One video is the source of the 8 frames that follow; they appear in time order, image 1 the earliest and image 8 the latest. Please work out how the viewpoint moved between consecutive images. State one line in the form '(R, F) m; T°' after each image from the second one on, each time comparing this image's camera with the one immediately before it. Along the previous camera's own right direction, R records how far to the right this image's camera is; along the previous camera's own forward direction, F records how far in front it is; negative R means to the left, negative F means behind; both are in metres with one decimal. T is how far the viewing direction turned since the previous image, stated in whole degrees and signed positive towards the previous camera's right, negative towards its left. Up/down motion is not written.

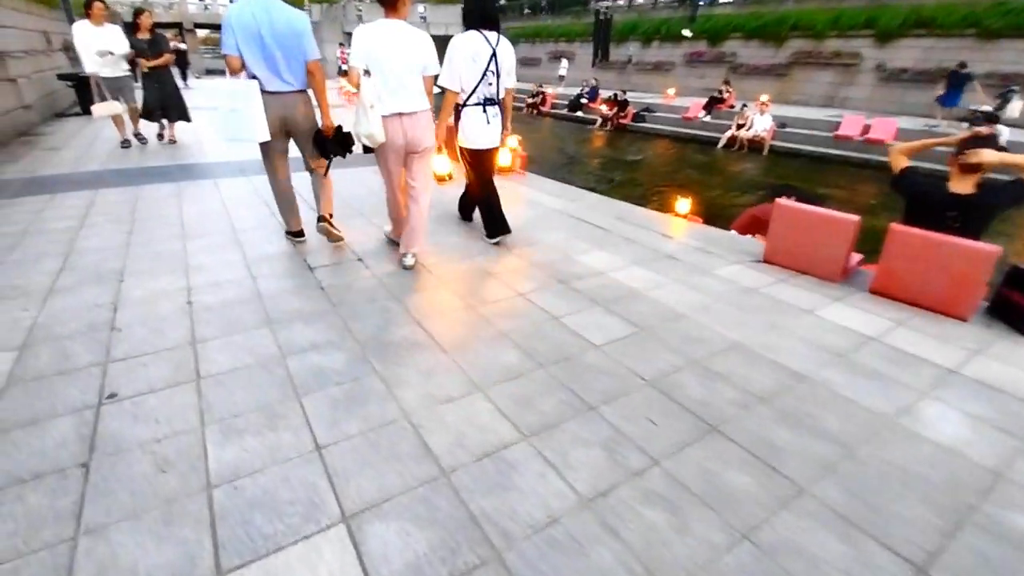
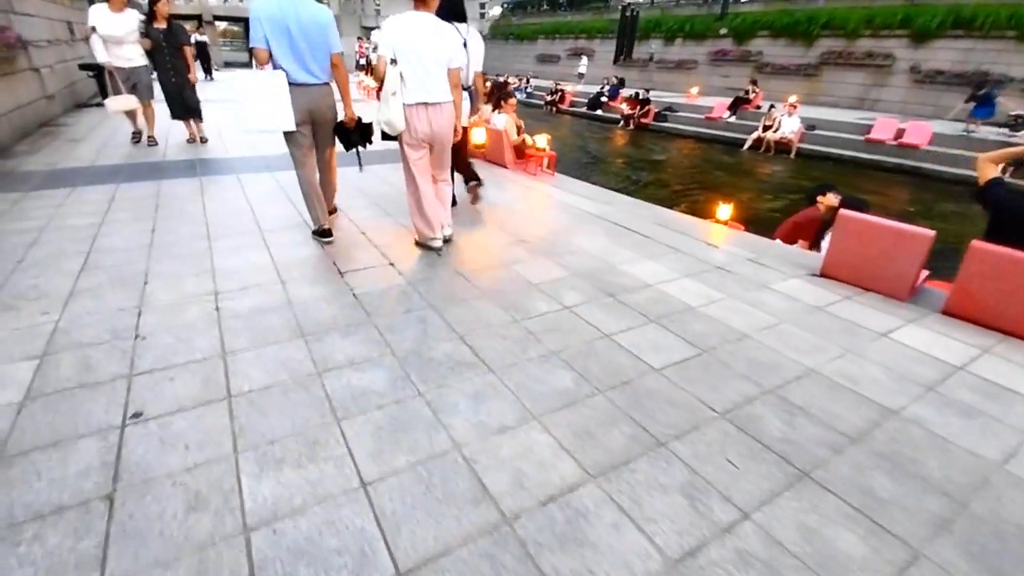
(-0.2, +0.2) m; -1°
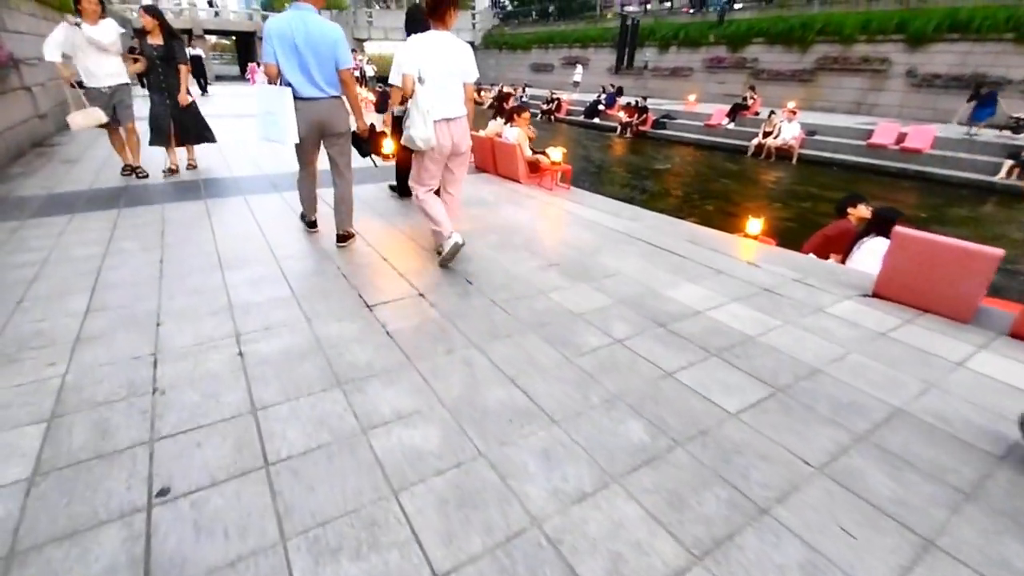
(-0.3, +0.2) m; +1°
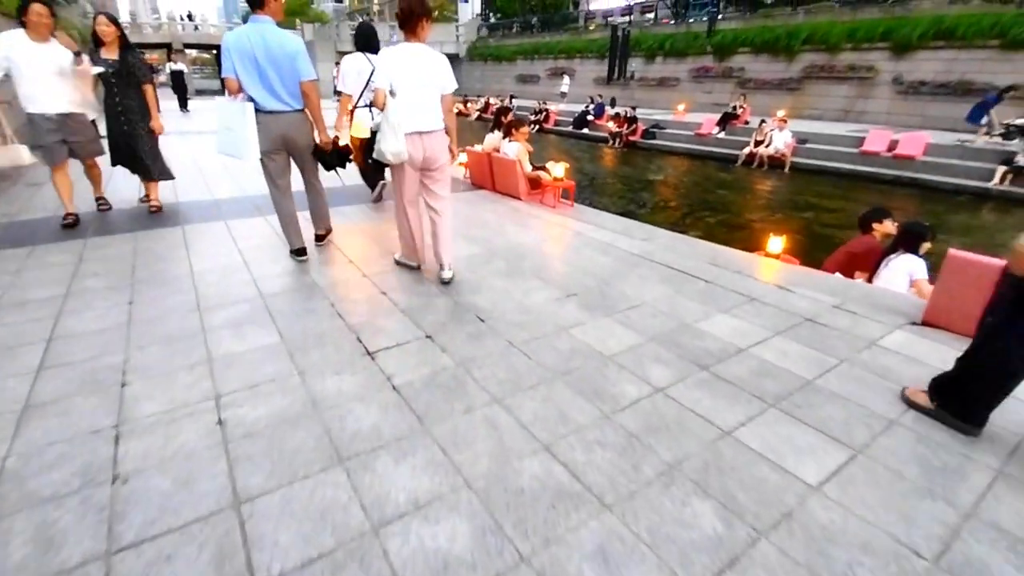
(-0.2, +0.4) m; +1°
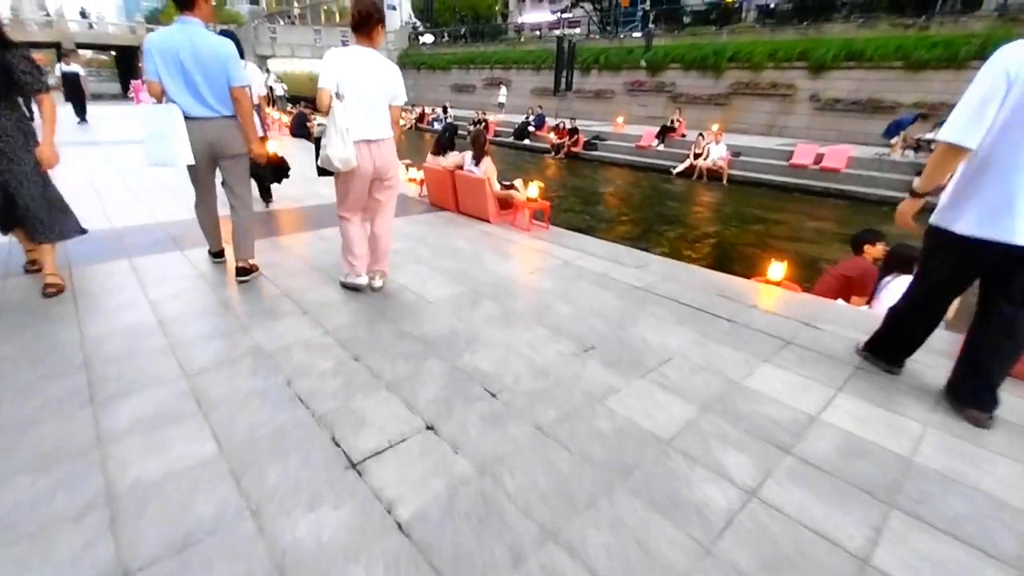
(-0.4, +0.7) m; +8°
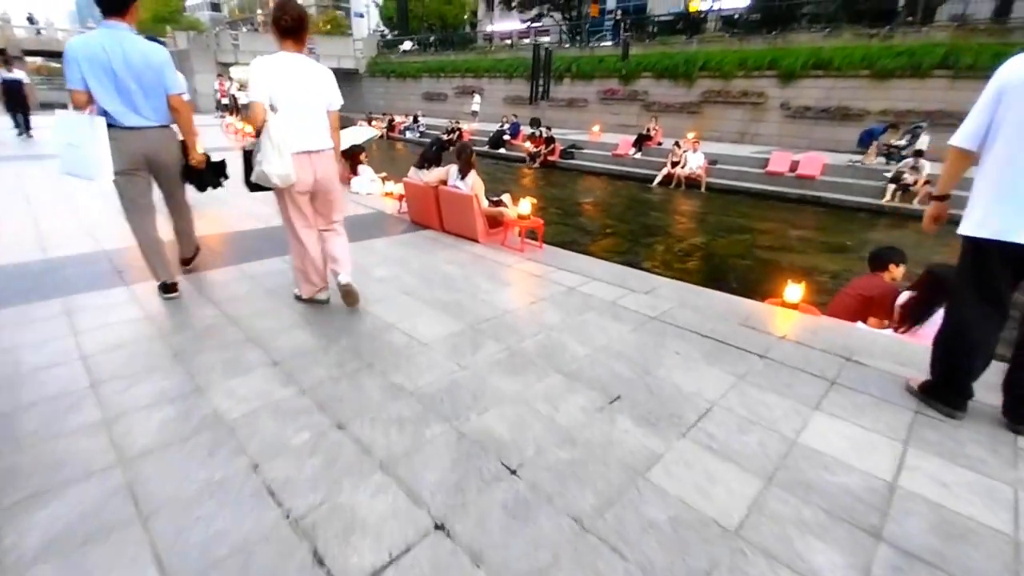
(-0.2, +0.5) m; +3°
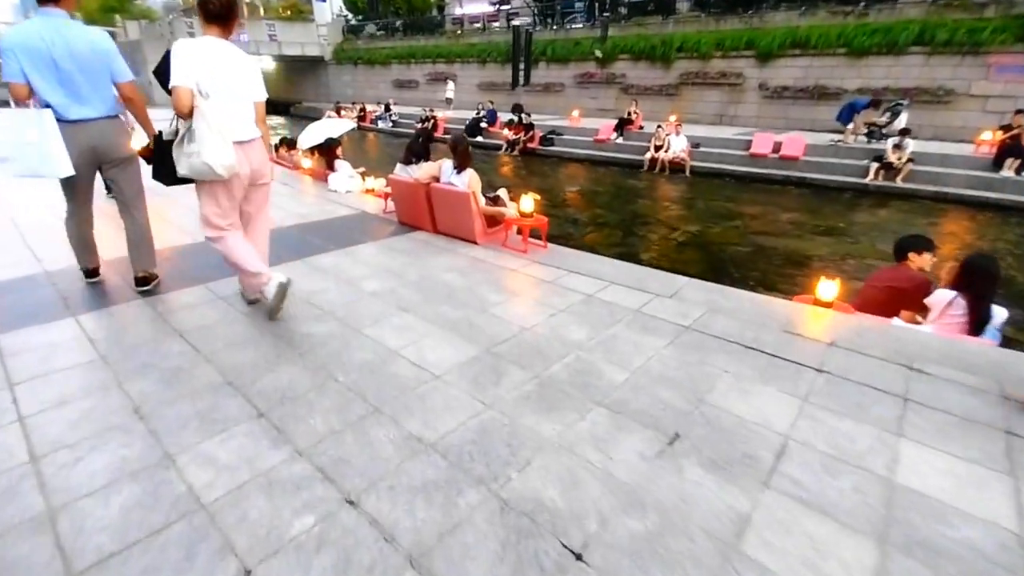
(-0.3, +0.5) m; +3°
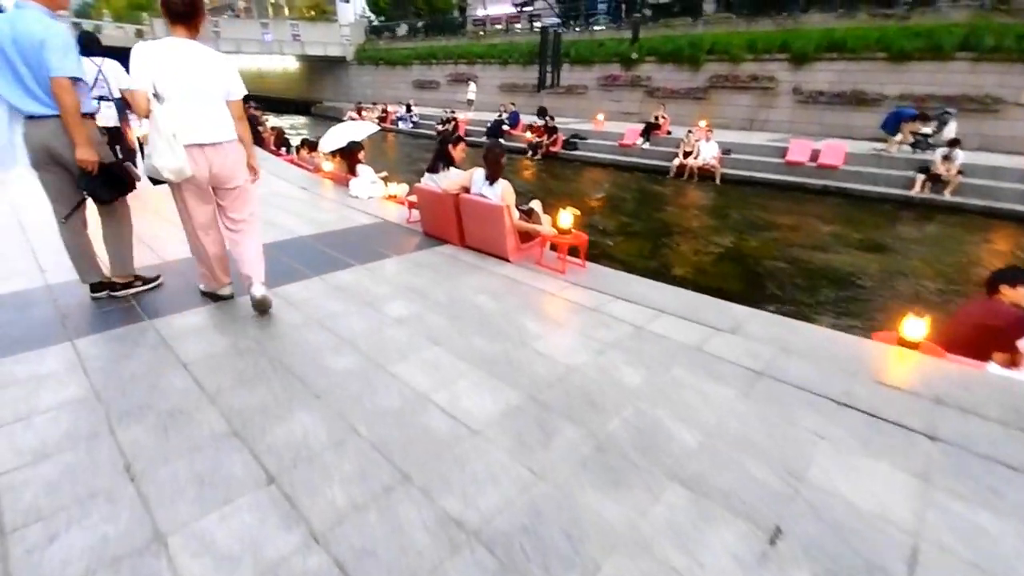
(-0.2, +0.4) m; -2°
